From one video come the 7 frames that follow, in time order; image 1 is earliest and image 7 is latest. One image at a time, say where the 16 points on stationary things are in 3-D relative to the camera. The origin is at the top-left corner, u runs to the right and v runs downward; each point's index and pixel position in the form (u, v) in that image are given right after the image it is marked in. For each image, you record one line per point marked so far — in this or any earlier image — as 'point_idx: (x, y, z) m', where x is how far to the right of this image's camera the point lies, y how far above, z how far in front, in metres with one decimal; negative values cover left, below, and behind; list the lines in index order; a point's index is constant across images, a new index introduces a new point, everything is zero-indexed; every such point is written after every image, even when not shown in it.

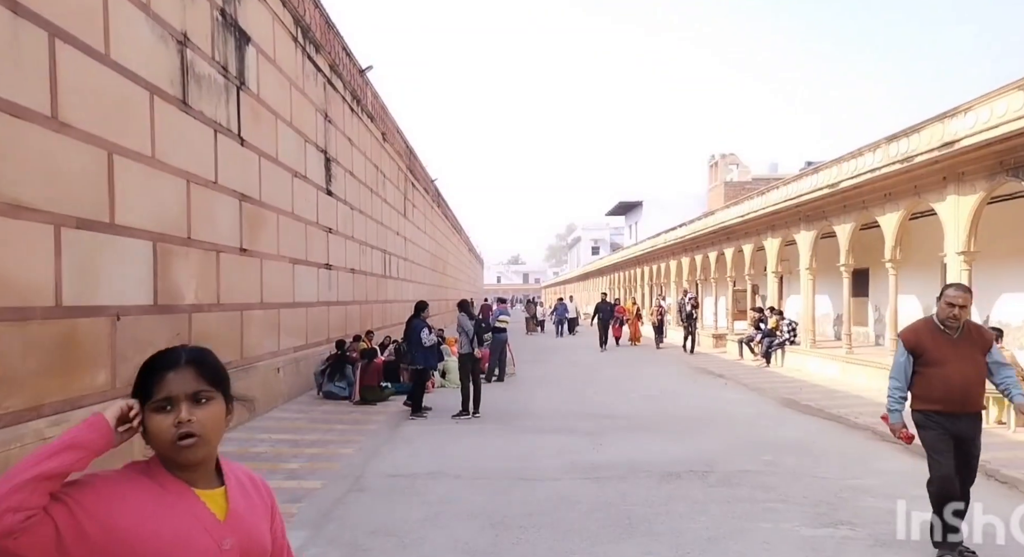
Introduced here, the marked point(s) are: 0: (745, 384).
0: (+3.5, -1.6, +12.6) m
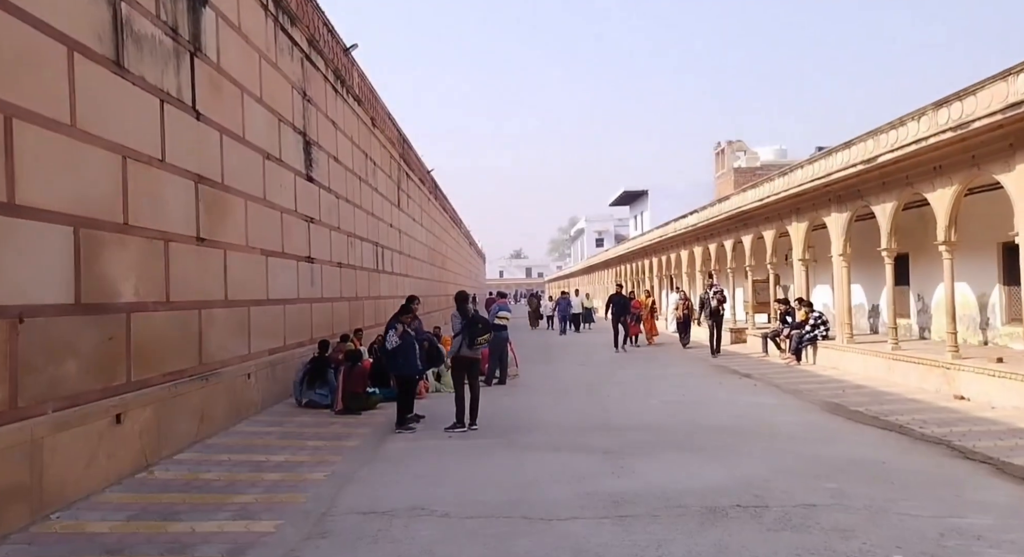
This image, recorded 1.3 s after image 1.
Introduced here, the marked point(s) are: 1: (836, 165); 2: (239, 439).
0: (+3.6, -1.5, +11.4) m
1: (+4.9, +1.7, +12.7) m
2: (-2.4, -1.4, +7.5) m
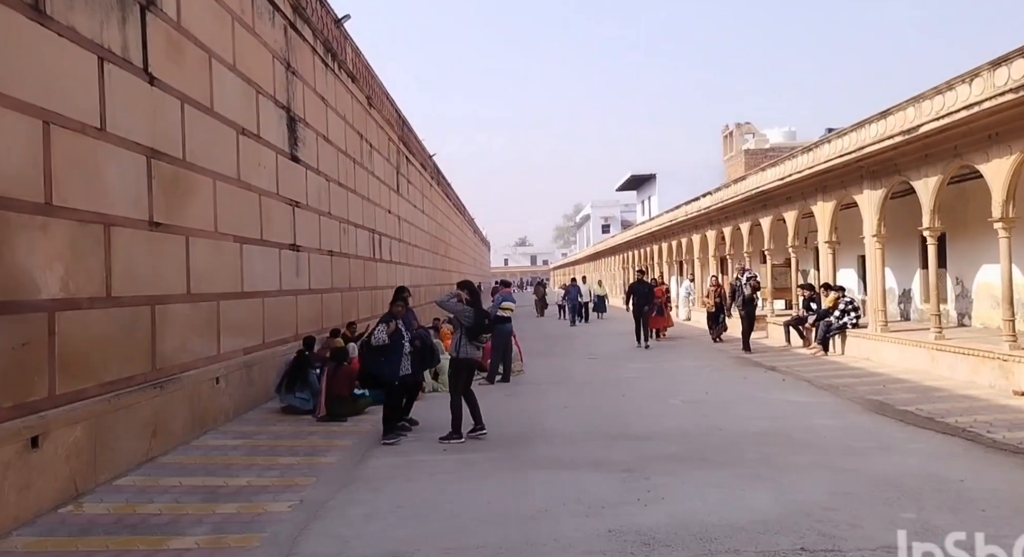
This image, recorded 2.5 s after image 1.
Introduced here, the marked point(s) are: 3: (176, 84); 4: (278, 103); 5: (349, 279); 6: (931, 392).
0: (+3.6, -1.3, +10.3) m
1: (+5.0, +2.0, +11.6) m
2: (-2.4, -1.4, +6.5) m
3: (-2.9, +1.7, +7.1) m
4: (-2.9, +2.1, +10.1) m
5: (-2.9, 0.0, +14.7) m
6: (+4.6, -1.2, +9.2) m
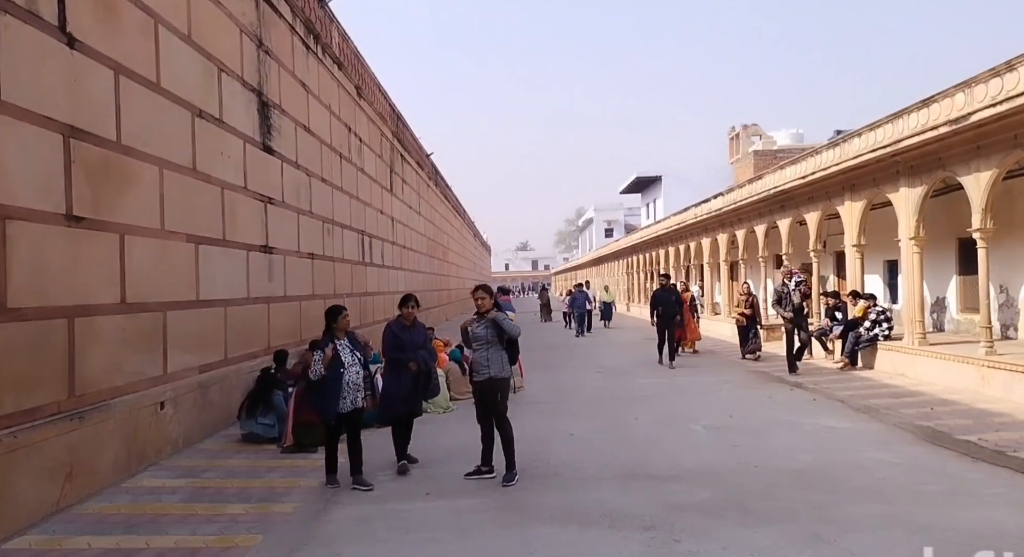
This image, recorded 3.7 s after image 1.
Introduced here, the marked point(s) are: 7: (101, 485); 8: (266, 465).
0: (+3.6, -1.3, +9.2) m
1: (+5.0, +1.9, +10.4) m
2: (-2.4, -1.4, +5.3) m
3: (-2.9, +1.6, +5.9) m
4: (-2.9, +2.1, +9.0) m
5: (-2.9, -0.1, +13.5) m
6: (+4.6, -1.3, +8.0) m
7: (-2.7, -1.4, +5.6) m
8: (-1.9, -1.5, +6.6) m
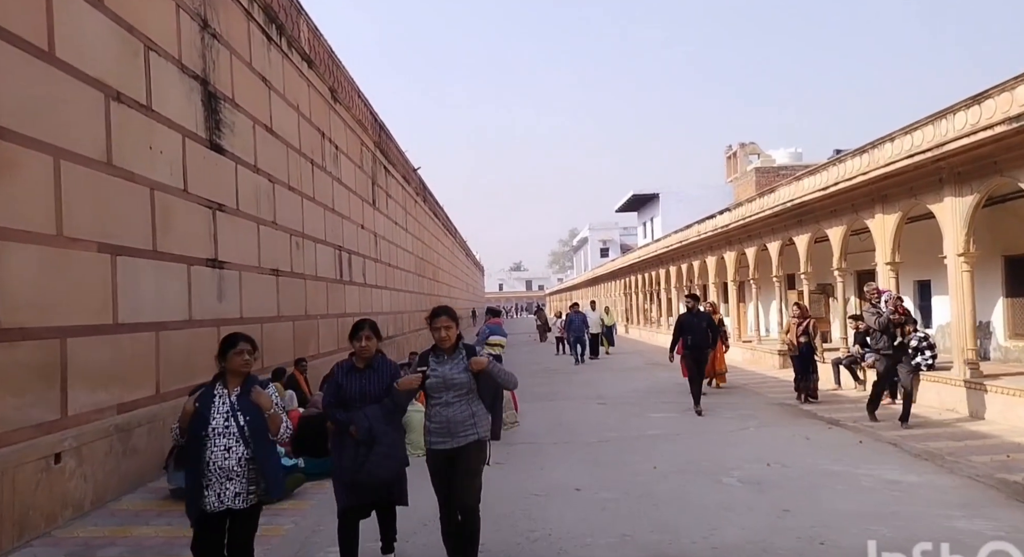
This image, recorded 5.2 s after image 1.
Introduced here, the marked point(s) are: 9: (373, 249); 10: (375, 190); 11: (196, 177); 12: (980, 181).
0: (+3.5, -1.5, +7.8) m
1: (+4.9, +1.7, +9.1) m
2: (-2.5, -1.5, +3.9) m
3: (-3.0, +1.5, +4.5) m
4: (-3.0, +1.9, +7.6) m
5: (-3.0, -0.4, +12.1) m
6: (+4.5, -1.5, +6.6) m
7: (-2.8, -1.5, +4.1) m
8: (-2.0, -1.6, +5.1) m
9: (-3.2, +0.7, +19.3) m
10: (-3.2, +2.1, +19.8) m
11: (-2.9, +1.0, +7.9) m
12: (+5.1, +1.1, +9.1) m
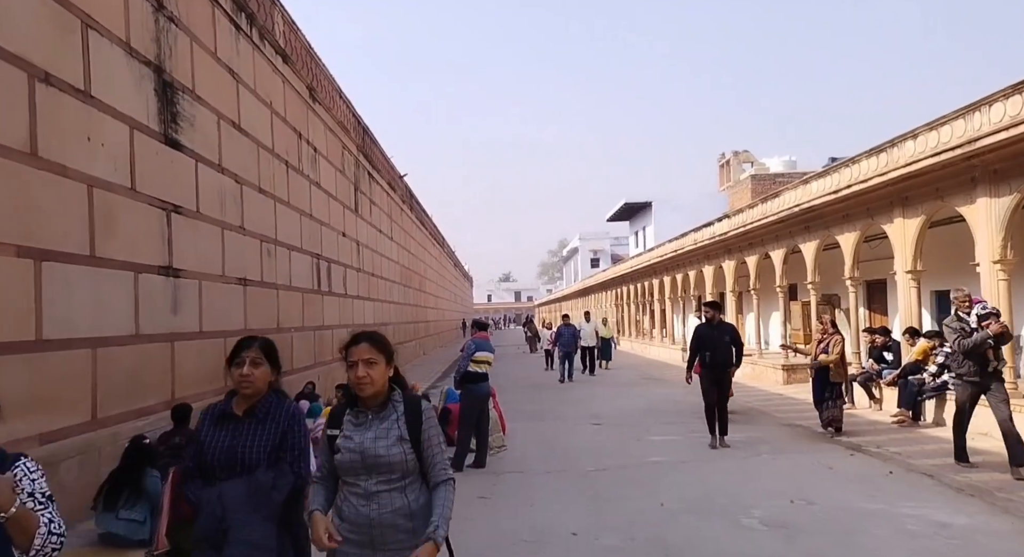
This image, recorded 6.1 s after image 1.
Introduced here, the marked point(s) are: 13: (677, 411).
0: (+3.4, -1.6, +6.9) m
1: (+4.8, +1.6, +8.3) m
2: (-2.5, -1.5, +2.9) m
3: (-3.0, +1.5, +3.6) m
4: (-3.1, +1.8, +6.7) m
5: (-3.1, -0.5, +11.1) m
6: (+4.4, -1.6, +5.7) m
7: (-2.8, -1.5, +3.2) m
8: (-2.1, -1.6, +4.2) m
9: (-3.4, +0.5, +18.4) m
10: (-3.5, +1.9, +18.9) m
11: (-3.0, +0.9, +6.9) m
12: (+5.0, +1.0, +8.3) m
13: (+2.3, -1.8, +11.5) m
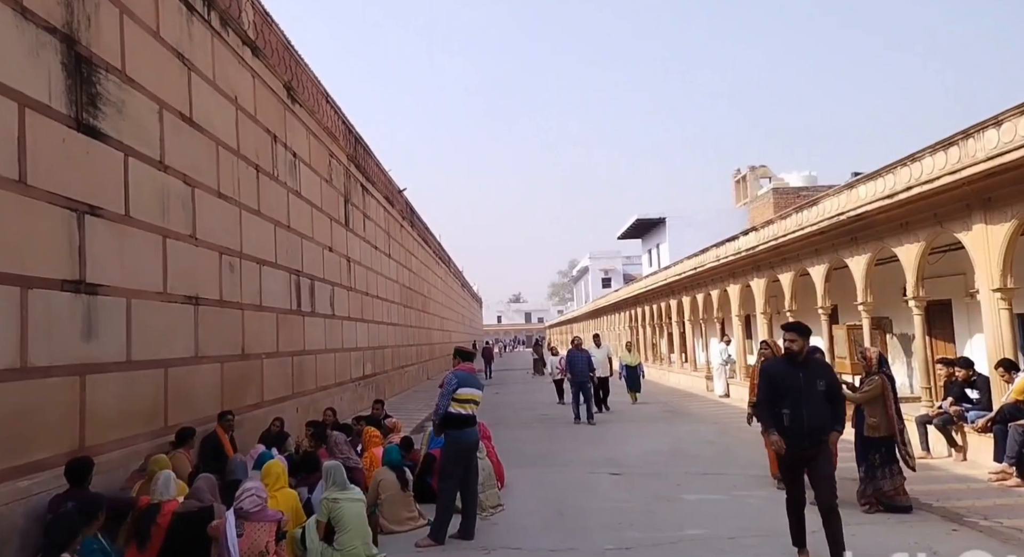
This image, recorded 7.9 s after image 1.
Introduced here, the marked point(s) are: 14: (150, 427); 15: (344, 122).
0: (+3.4, -1.7, +5.0) m
1: (+4.7, +1.4, +6.4) m
2: (-2.7, -1.5, +1.1) m
3: (-3.1, +1.5, +1.9) m
4: (-3.1, +1.7, +5.0) m
5: (-3.1, -0.7, +9.3) m
6: (+4.3, -1.6, +3.8) m
7: (-2.9, -1.5, +1.4) m
8: (-2.2, -1.6, +2.4) m
9: (-3.3, +0.1, +16.6) m
10: (-3.4, +1.5, +17.2) m
11: (-3.1, +0.8, +5.2) m
12: (+4.9, +0.8, +6.5) m
13: (+2.3, -2.1, +9.6) m
14: (-3.5, -1.4, +8.1) m
15: (-3.2, +3.1, +16.5) m
